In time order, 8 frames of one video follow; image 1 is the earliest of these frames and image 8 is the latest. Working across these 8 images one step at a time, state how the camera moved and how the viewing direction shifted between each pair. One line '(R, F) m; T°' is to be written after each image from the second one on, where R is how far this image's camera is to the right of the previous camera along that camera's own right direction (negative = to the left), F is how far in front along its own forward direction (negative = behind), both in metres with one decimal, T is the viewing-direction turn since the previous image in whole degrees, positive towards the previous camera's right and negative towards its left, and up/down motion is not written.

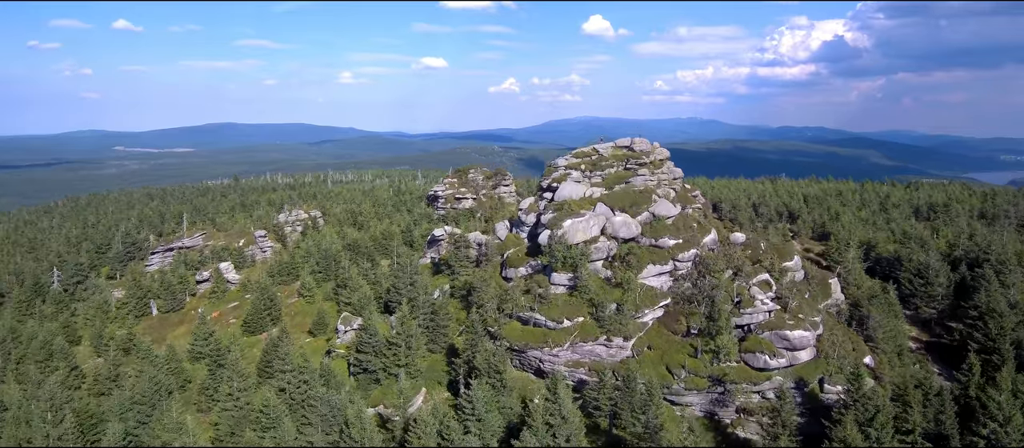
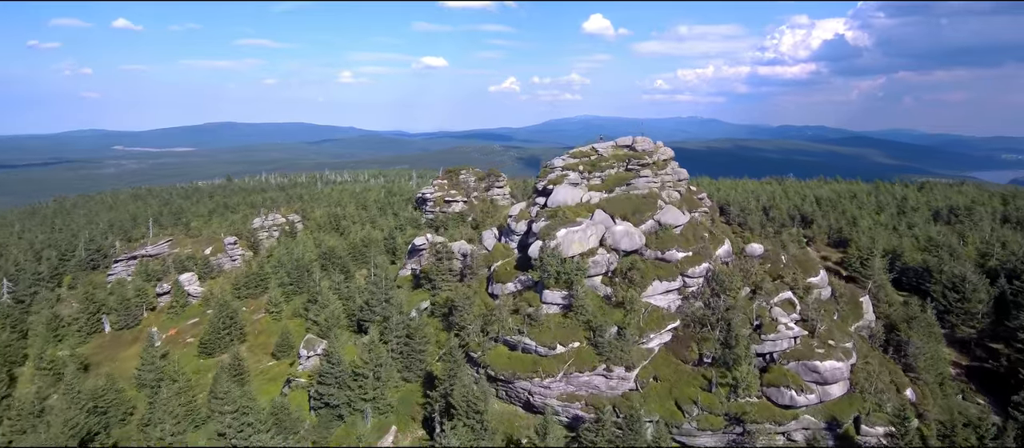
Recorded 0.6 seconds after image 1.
(+0.9, +6.5) m; 0°
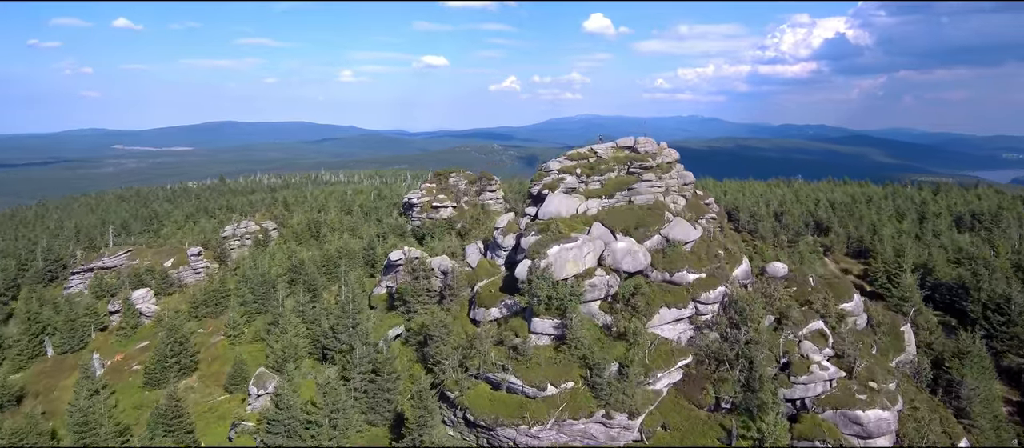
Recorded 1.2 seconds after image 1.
(+0.9, +6.5) m; 0°
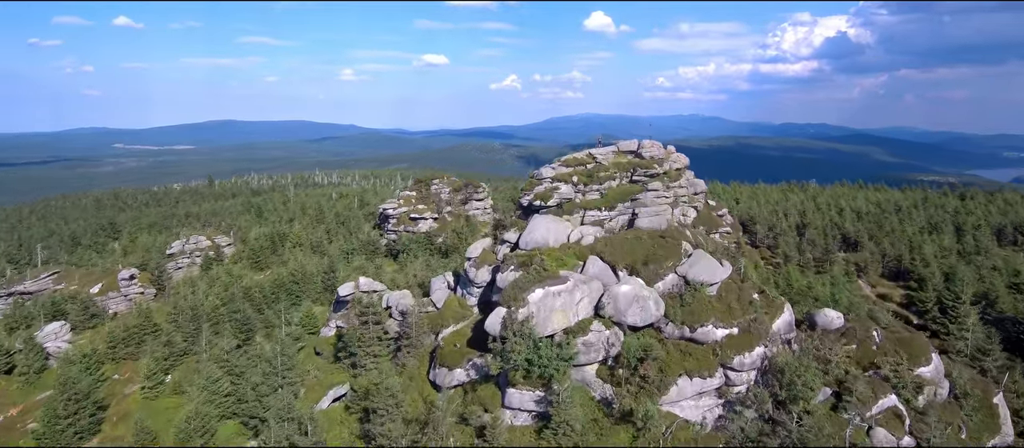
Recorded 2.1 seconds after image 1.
(+1.3, +9.7) m; 0°
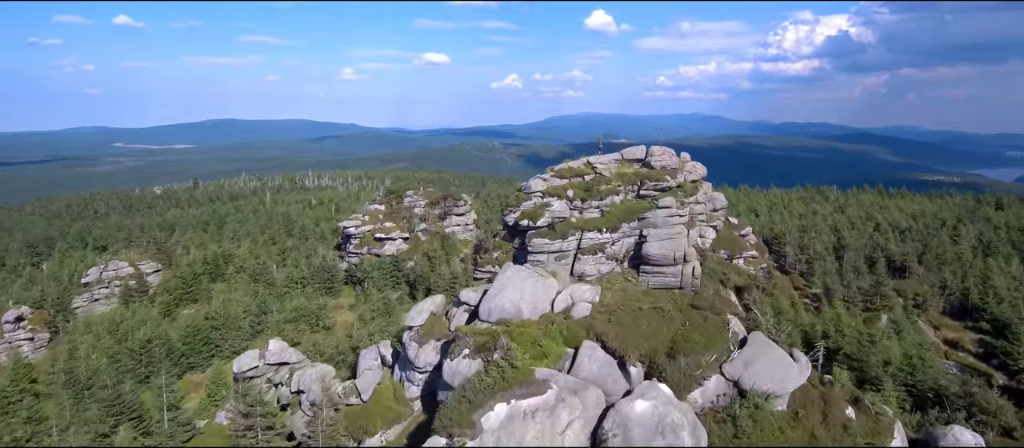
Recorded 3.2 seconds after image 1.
(+1.4, +11.8) m; 0°
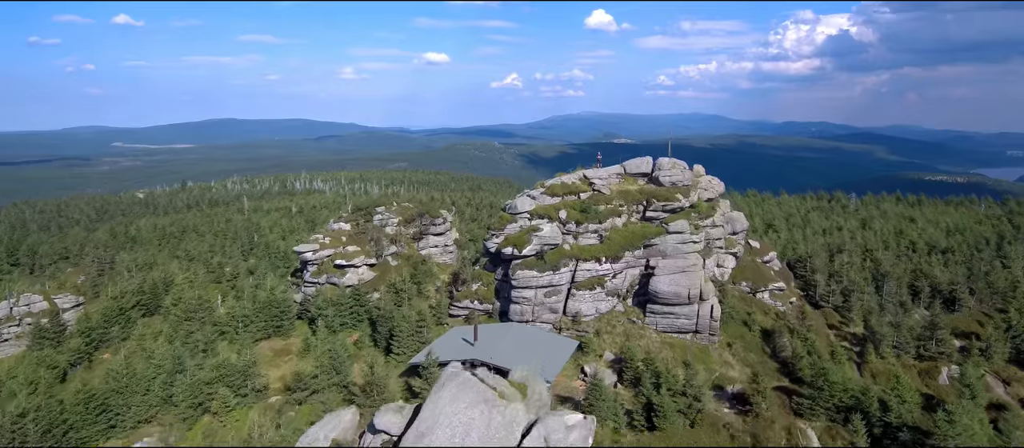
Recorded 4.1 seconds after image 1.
(+1.2, +9.2) m; 0°
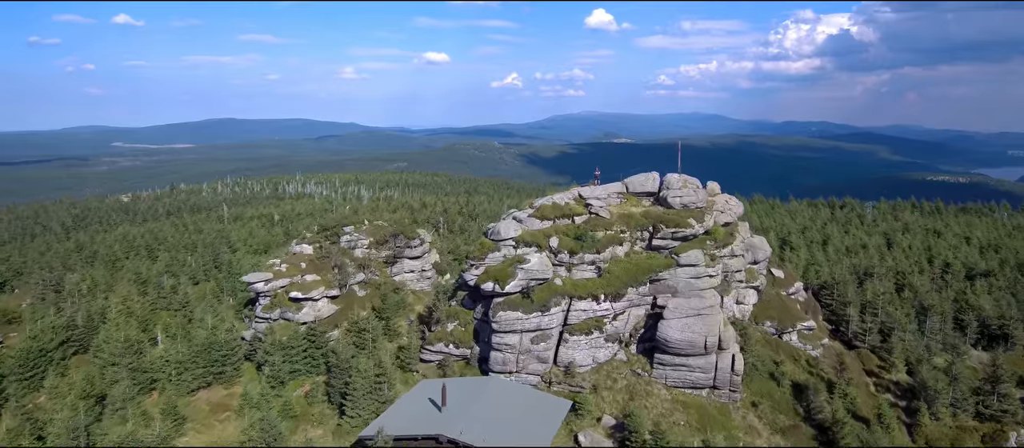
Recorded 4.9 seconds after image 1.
(+1.0, +7.5) m; 0°
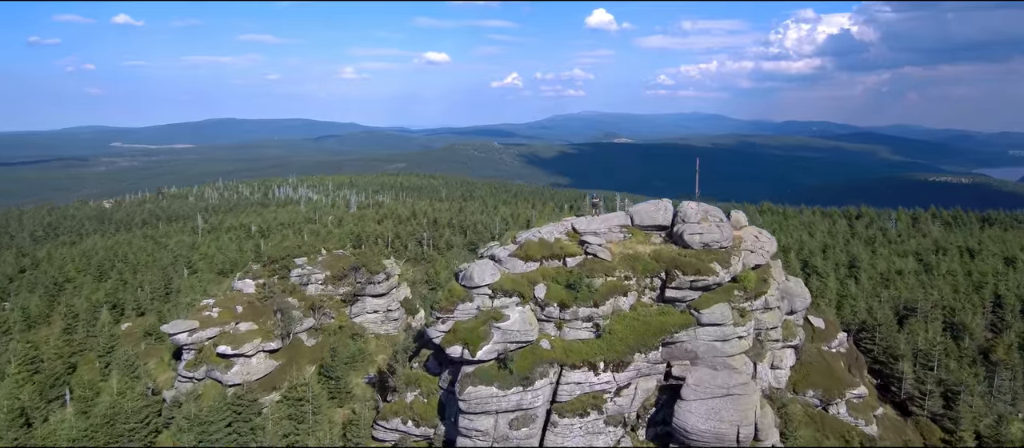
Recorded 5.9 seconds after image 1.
(+1.1, +8.6) m; 0°
